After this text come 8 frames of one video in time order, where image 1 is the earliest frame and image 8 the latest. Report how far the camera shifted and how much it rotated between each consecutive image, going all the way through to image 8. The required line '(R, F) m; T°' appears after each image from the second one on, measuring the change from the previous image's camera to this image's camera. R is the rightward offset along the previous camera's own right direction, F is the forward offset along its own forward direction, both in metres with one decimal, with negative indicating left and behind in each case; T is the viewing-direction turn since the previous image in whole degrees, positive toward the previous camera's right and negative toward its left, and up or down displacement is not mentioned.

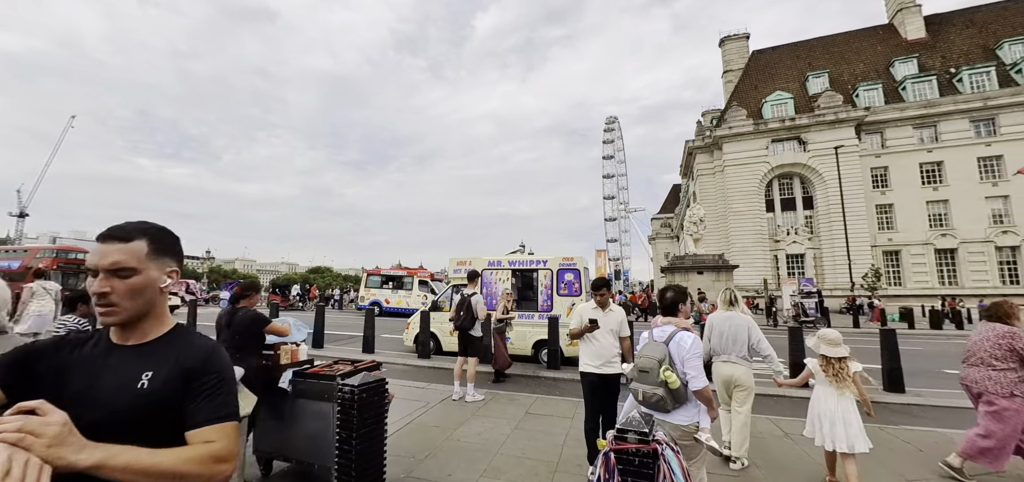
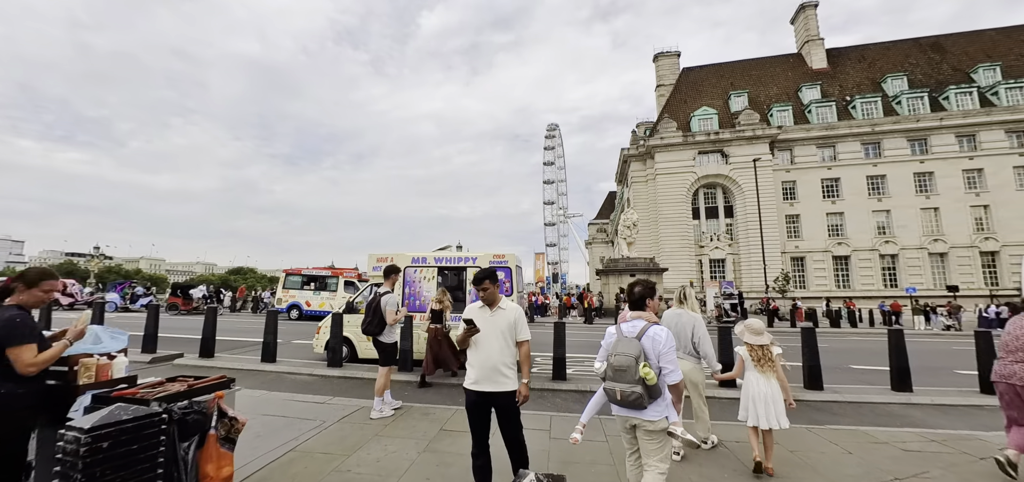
(+0.3, +0.8) m; +8°
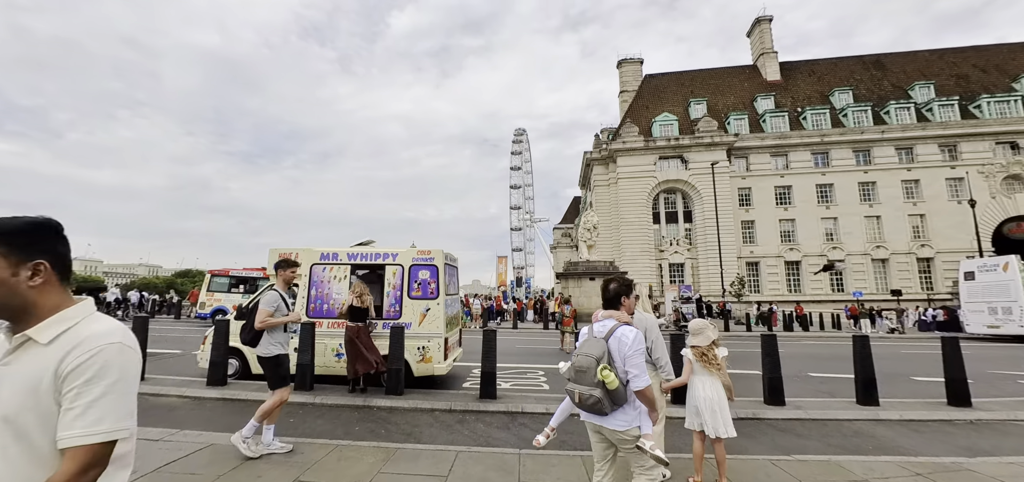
(+0.8, +1.3) m; +5°
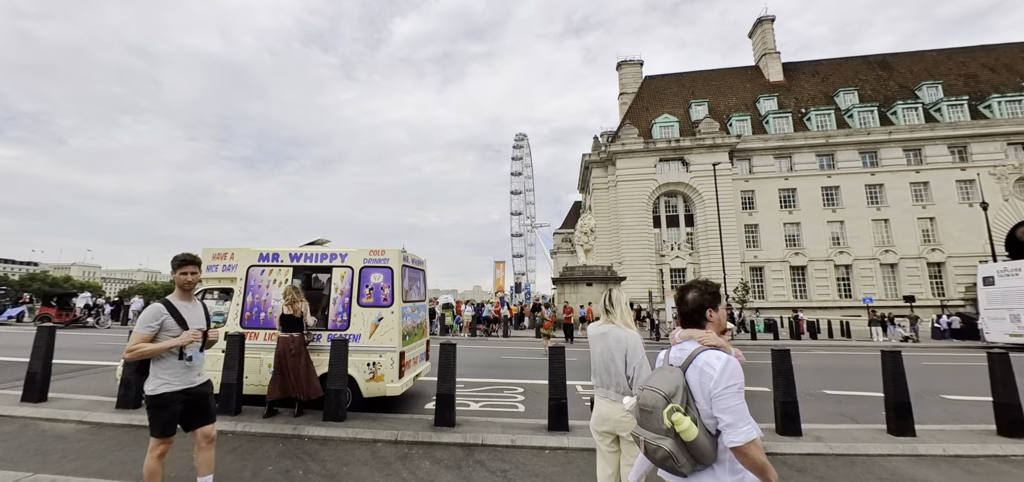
(+0.6, +1.1) m; 0°
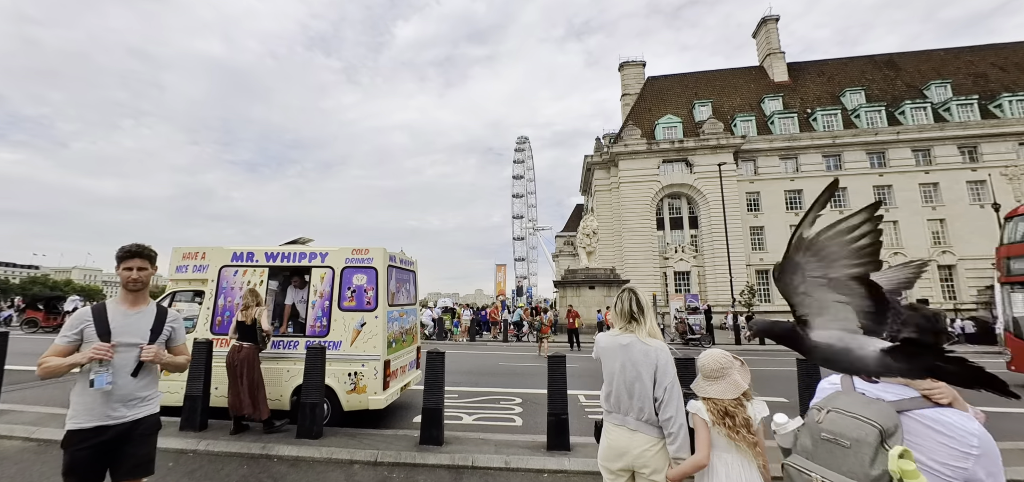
(+0.1, +0.6) m; 0°
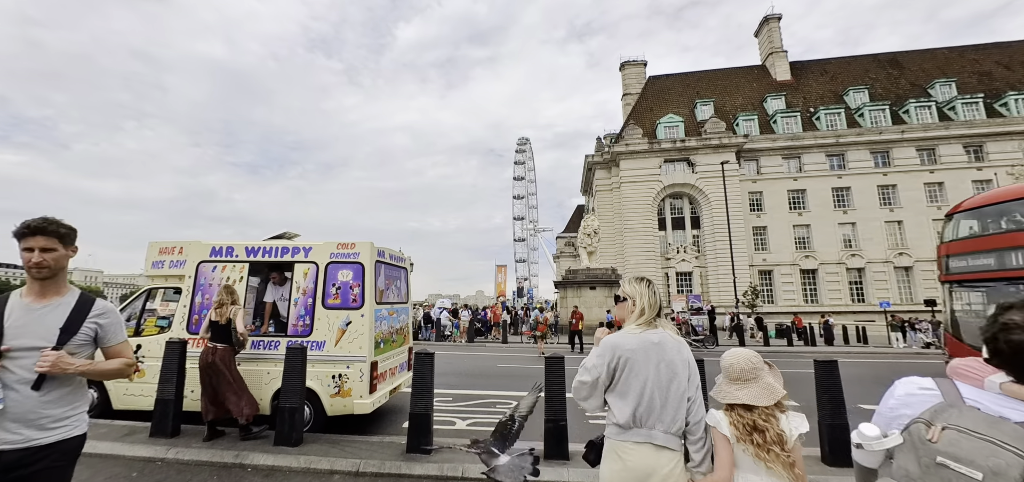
(+0.1, +0.4) m; 0°
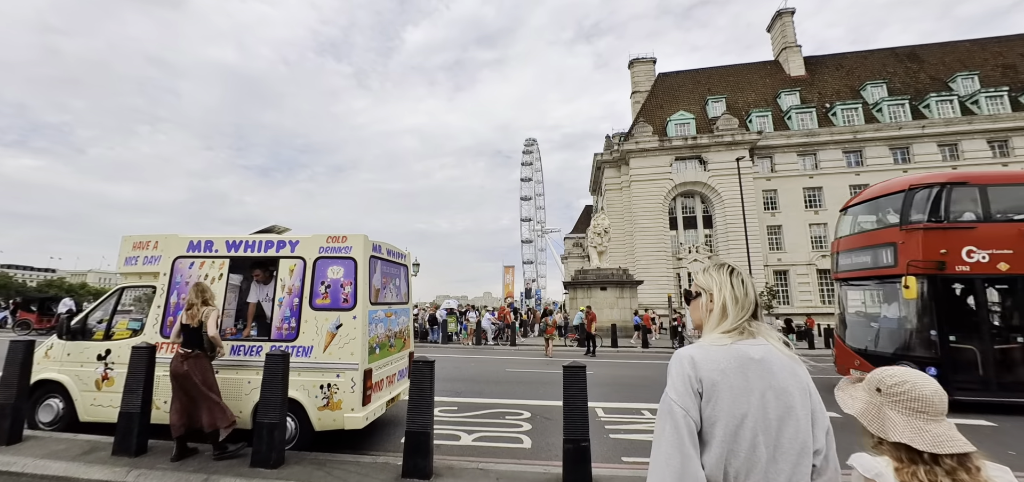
(0.0, +0.7) m; -1°
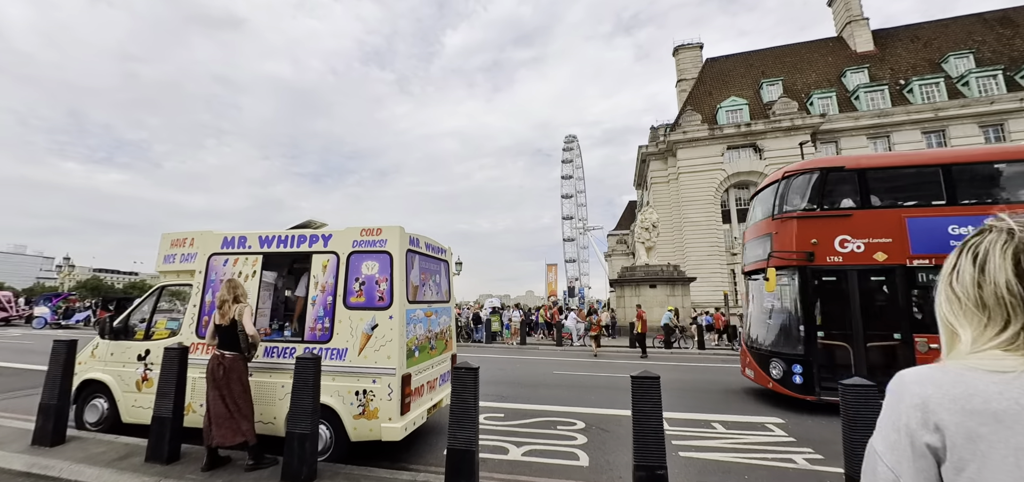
(-0.1, +0.6) m; -6°
